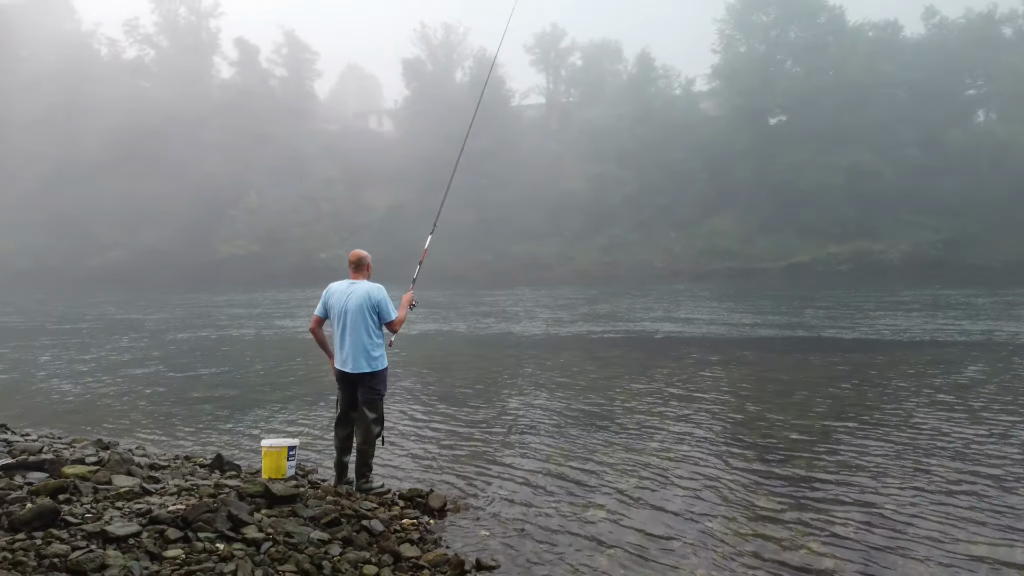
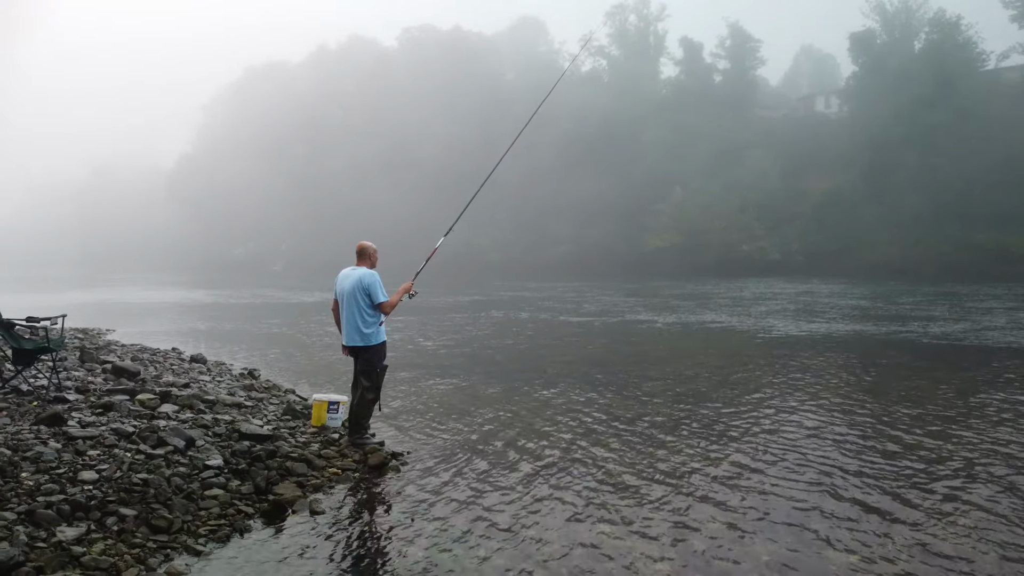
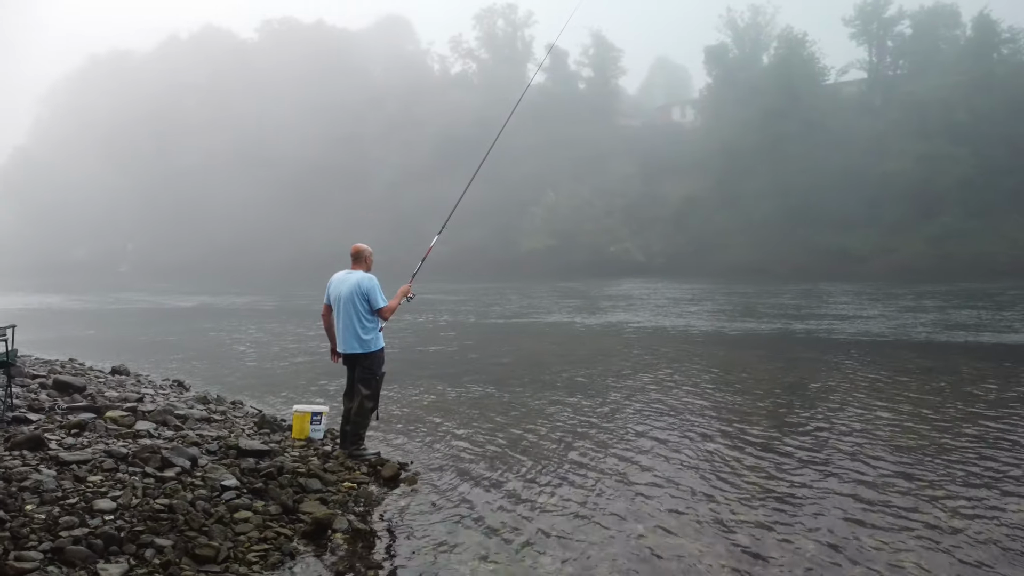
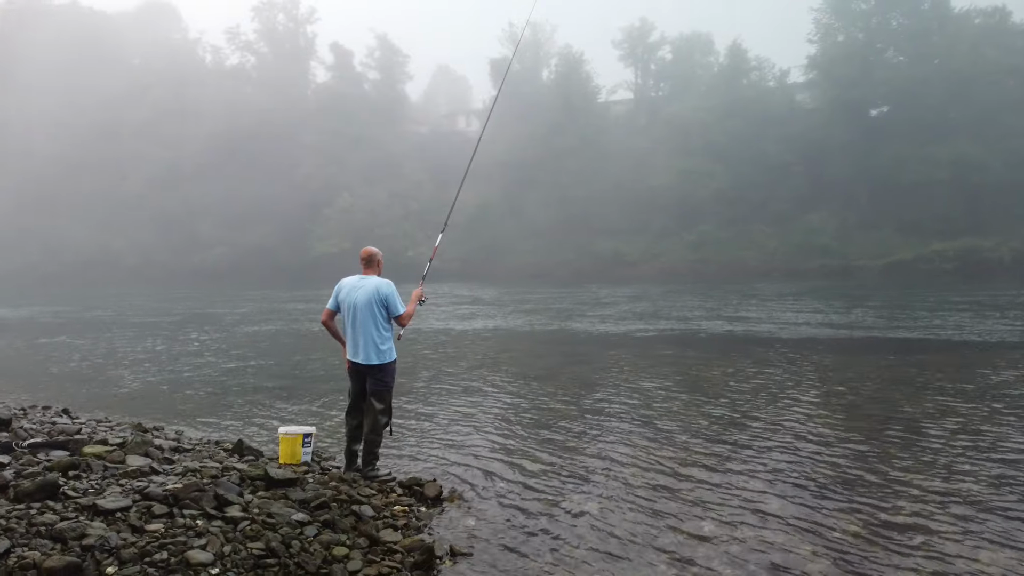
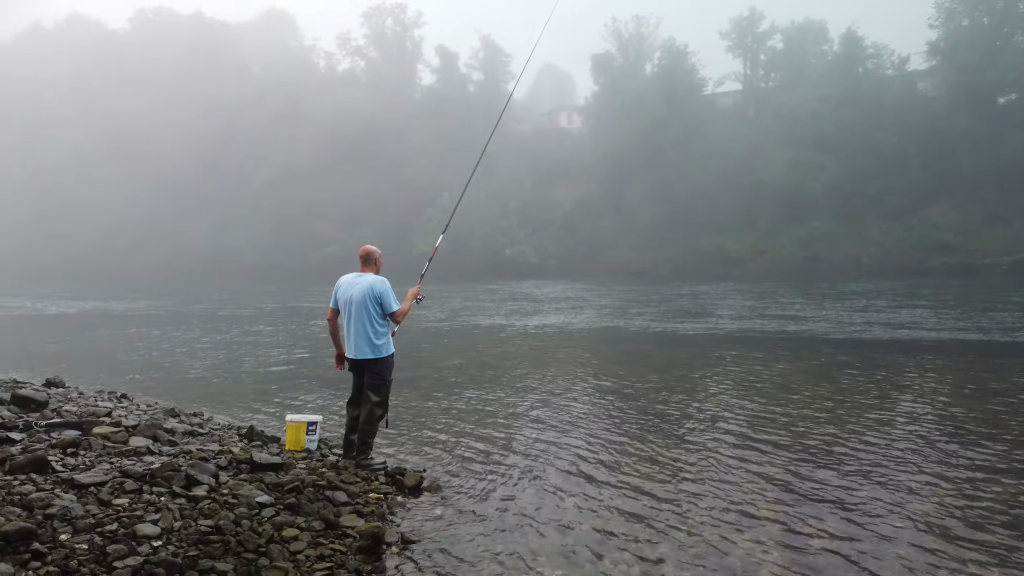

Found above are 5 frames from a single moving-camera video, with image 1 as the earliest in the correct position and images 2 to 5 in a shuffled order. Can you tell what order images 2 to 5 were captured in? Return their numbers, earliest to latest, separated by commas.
4, 5, 3, 2
